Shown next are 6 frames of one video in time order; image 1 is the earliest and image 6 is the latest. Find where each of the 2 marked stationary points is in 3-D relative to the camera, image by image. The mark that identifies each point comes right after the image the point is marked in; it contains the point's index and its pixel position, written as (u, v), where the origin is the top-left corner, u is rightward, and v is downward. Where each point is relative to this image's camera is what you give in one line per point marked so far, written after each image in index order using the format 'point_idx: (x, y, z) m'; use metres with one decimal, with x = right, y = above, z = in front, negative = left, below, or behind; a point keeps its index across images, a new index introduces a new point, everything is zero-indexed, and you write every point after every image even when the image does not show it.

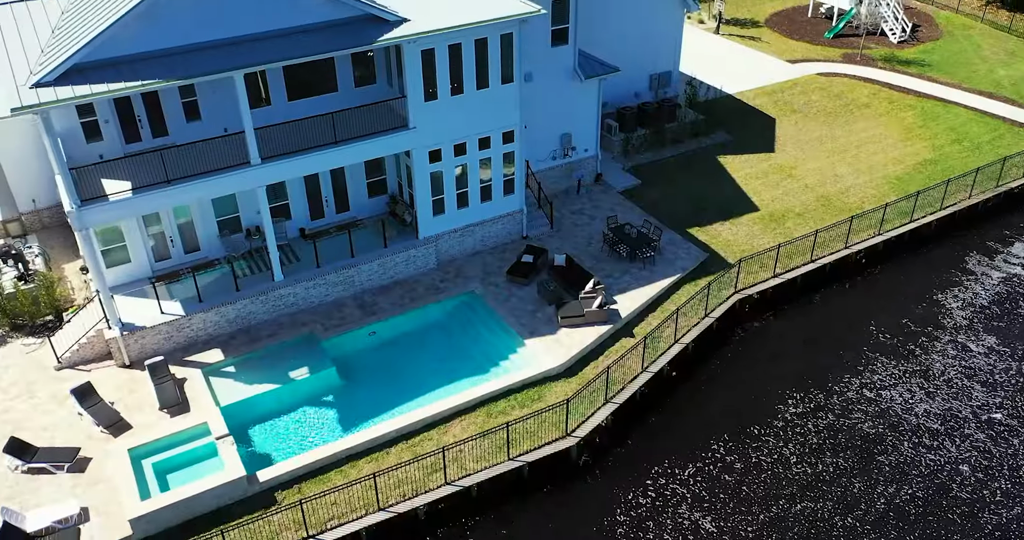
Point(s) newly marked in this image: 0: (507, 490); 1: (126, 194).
0: (0.0, -4.8, +18.2) m
1: (-8.7, +1.7, +18.9) m
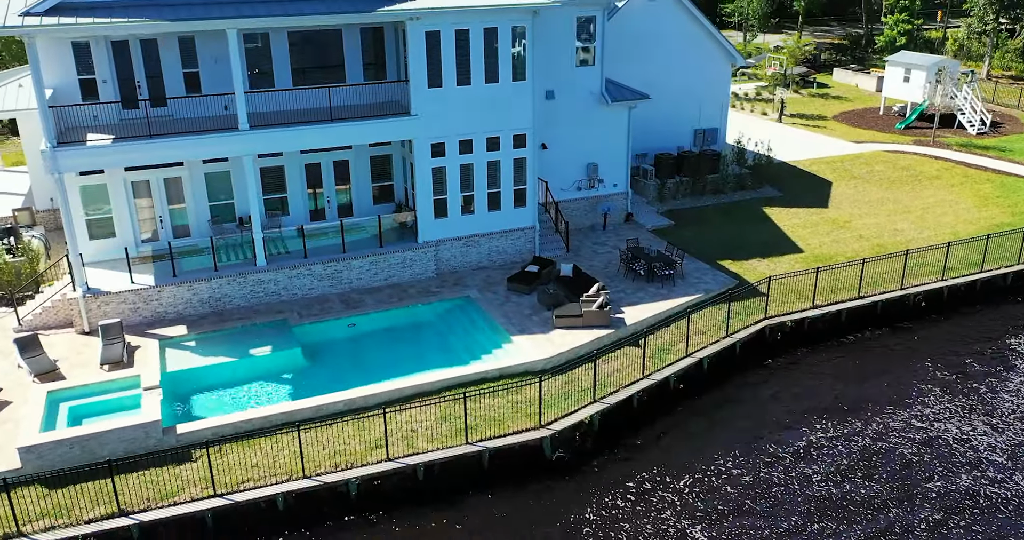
0: (-0.9, -3.9, +15.4) m
1: (-8.9, +2.8, +18.4) m
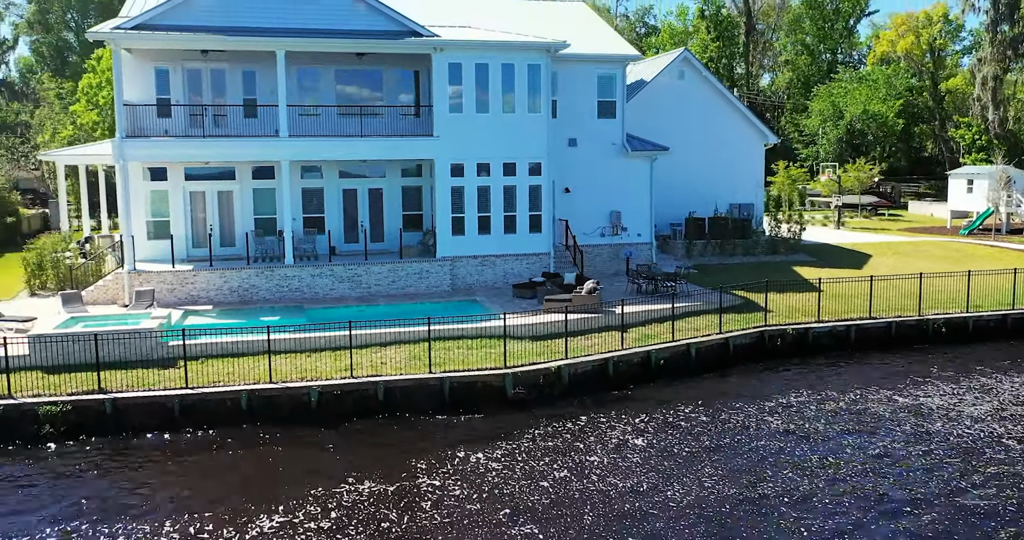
0: (-1.7, -2.6, +15.9) m
1: (-8.9, +3.3, +21.5) m
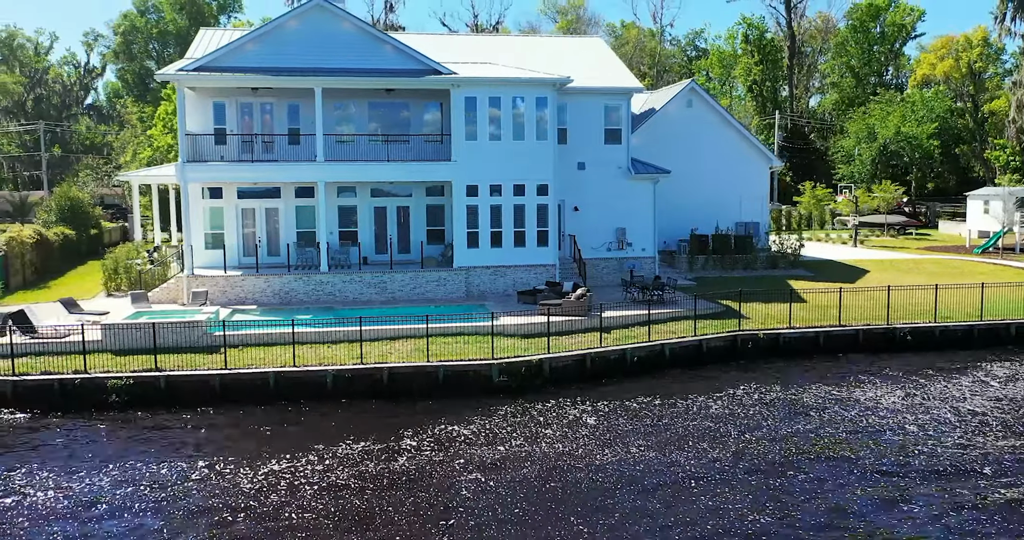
0: (-2.1, -2.7, +18.8) m
1: (-8.7, +3.2, +25.1) m
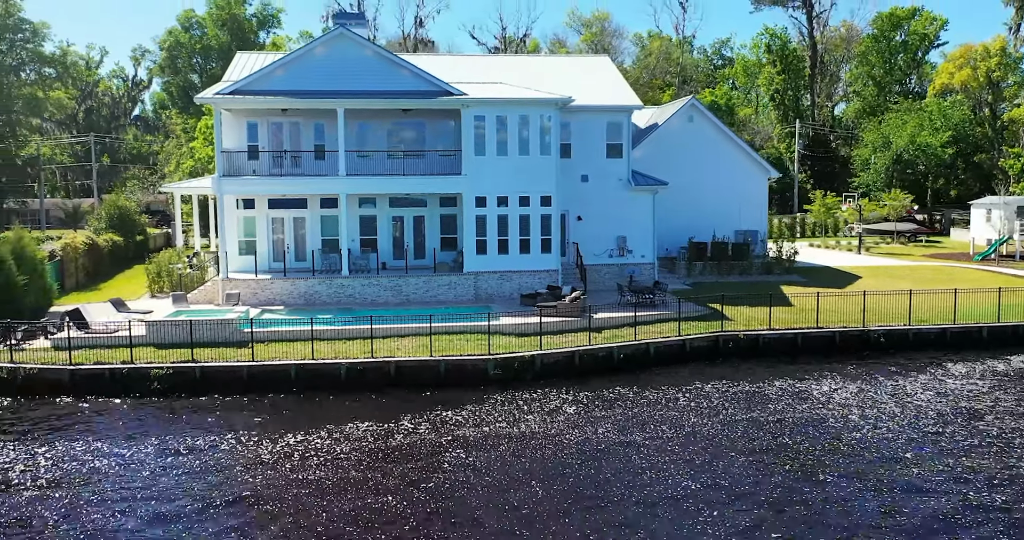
0: (-2.2, -2.8, +21.1) m
1: (-8.6, +3.0, +27.7) m
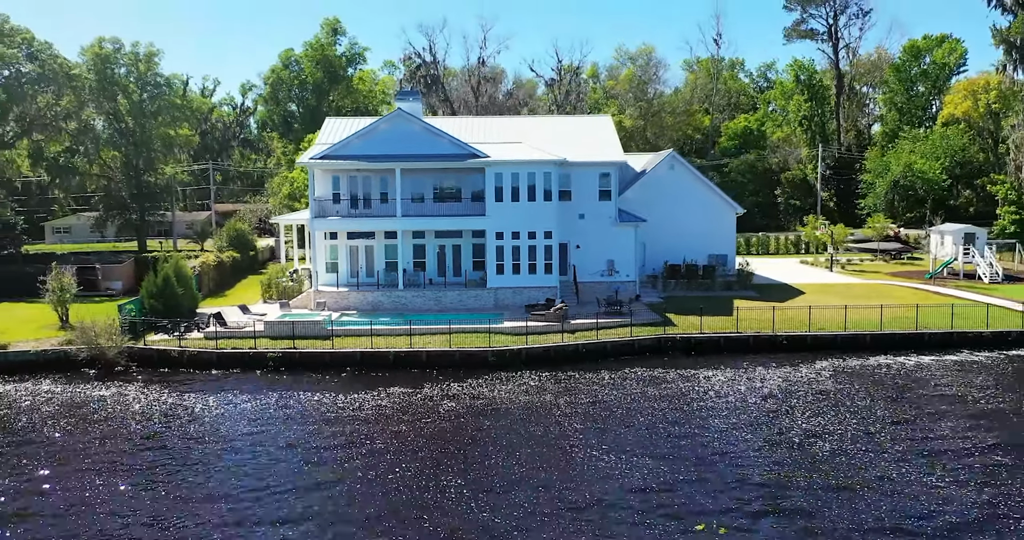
0: (-2.6, -3.5, +31.5) m
1: (-8.1, +2.4, +38.6) m
